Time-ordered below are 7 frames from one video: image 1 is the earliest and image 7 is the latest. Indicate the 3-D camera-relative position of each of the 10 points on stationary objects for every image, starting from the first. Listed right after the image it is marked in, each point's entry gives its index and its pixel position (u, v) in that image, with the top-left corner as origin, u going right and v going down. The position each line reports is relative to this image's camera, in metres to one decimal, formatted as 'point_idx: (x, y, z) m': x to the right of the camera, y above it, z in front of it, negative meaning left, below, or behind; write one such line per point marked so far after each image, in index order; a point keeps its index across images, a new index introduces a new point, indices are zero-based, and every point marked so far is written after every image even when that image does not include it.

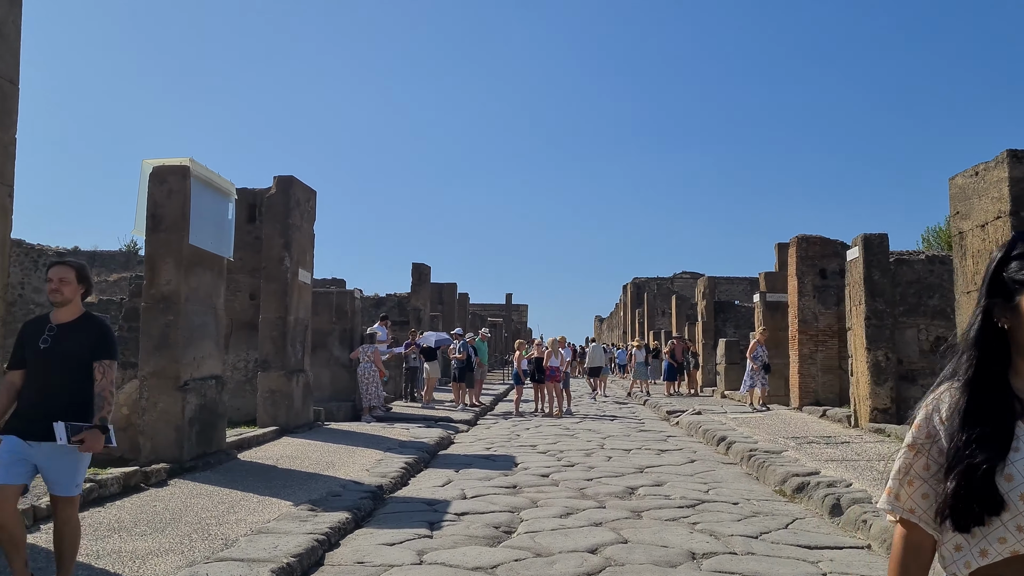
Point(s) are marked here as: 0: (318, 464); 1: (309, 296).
0: (-1.7, -1.6, +7.6) m
1: (-2.6, -0.1, +10.8) m
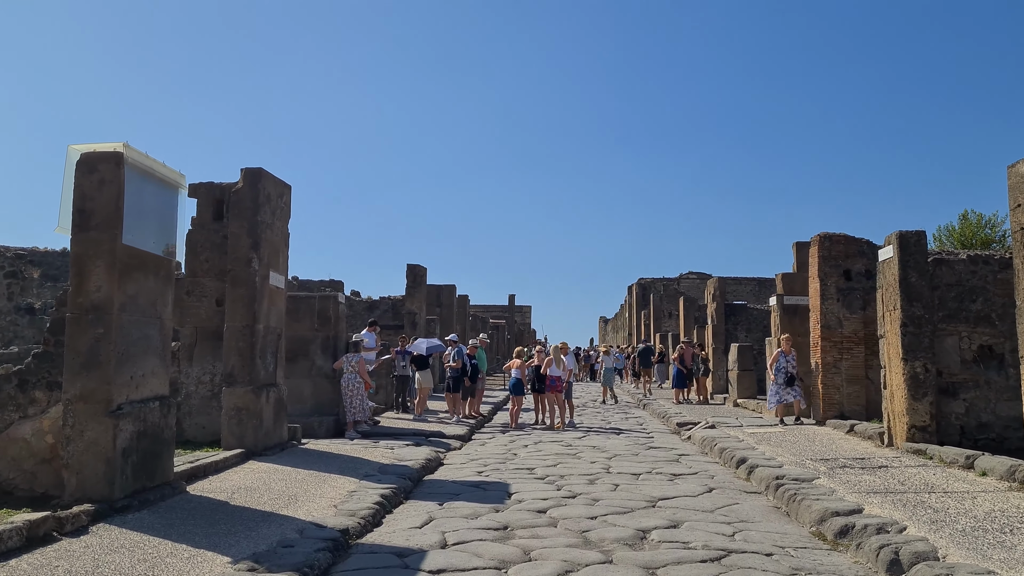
0: (-1.8, -1.7, +6.6) m
1: (-2.6, -0.2, +9.7) m
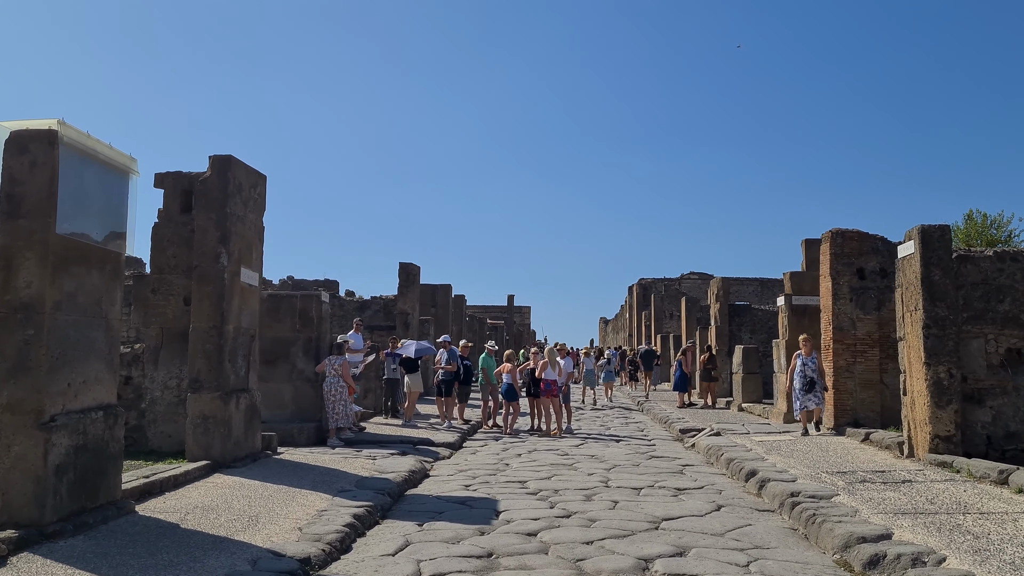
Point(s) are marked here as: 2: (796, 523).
0: (-1.9, -1.6, +5.9) m
1: (-2.7, -0.1, +9.0) m
2: (+2.1, -1.8, +6.4) m
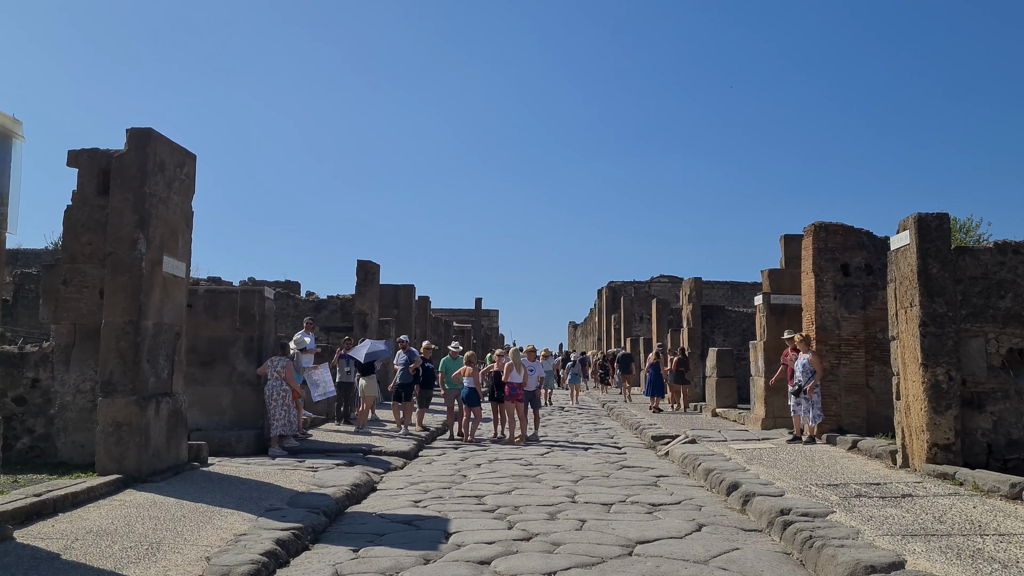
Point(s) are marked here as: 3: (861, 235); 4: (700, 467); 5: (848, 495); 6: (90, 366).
0: (-2.2, -1.5, +4.9) m
1: (-3.1, 0.0, +8.0) m
2: (+1.8, -1.7, +5.6) m
3: (+4.5, +0.7, +11.0) m
4: (+1.9, -1.9, +8.8) m
5: (+2.7, -1.7, +6.9) m
6: (-3.9, -0.7, +7.8) m
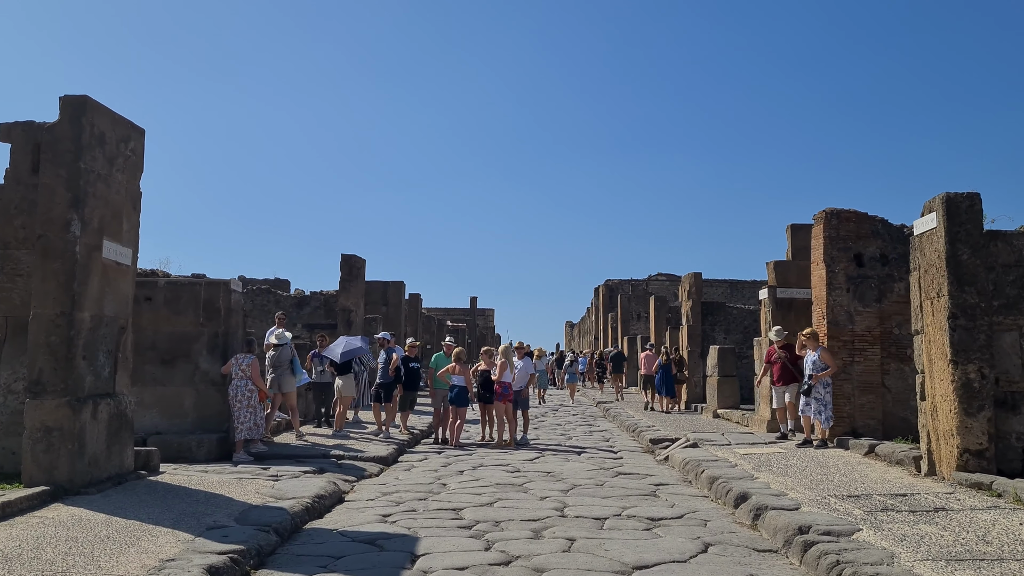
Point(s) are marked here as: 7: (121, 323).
0: (-2.3, -1.4, +4.1) m
1: (-3.3, 0.0, +7.2) m
2: (+1.7, -1.6, +4.8) m
3: (+4.4, +0.8, +10.2) m
4: (+1.8, -1.8, +8.0) m
5: (+2.6, -1.6, +6.1) m
6: (-4.0, -0.6, +7.0) m
7: (-3.3, -0.3, +7.2) m
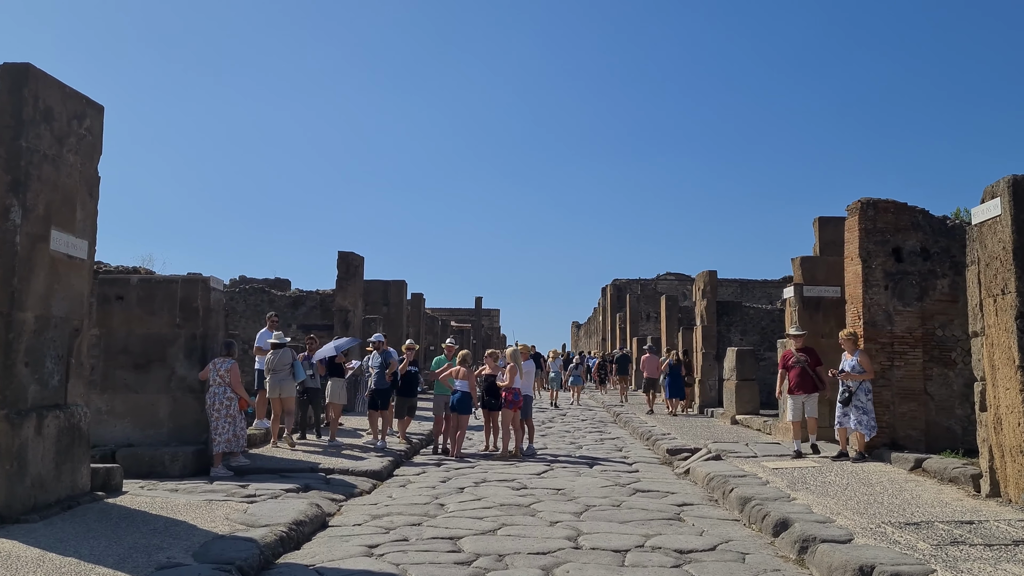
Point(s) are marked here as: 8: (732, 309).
0: (-2.3, -1.4, +3.3) m
1: (-3.2, +0.1, +6.4) m
2: (+1.7, -1.6, +3.9) m
3: (+4.4, +0.8, +9.3) m
4: (+1.9, -1.7, +7.1) m
5: (+2.6, -1.5, +5.2) m
6: (-4.0, -0.6, +6.1) m
7: (-3.2, -0.3, +6.3) m
8: (+5.1, -0.5, +19.7) m
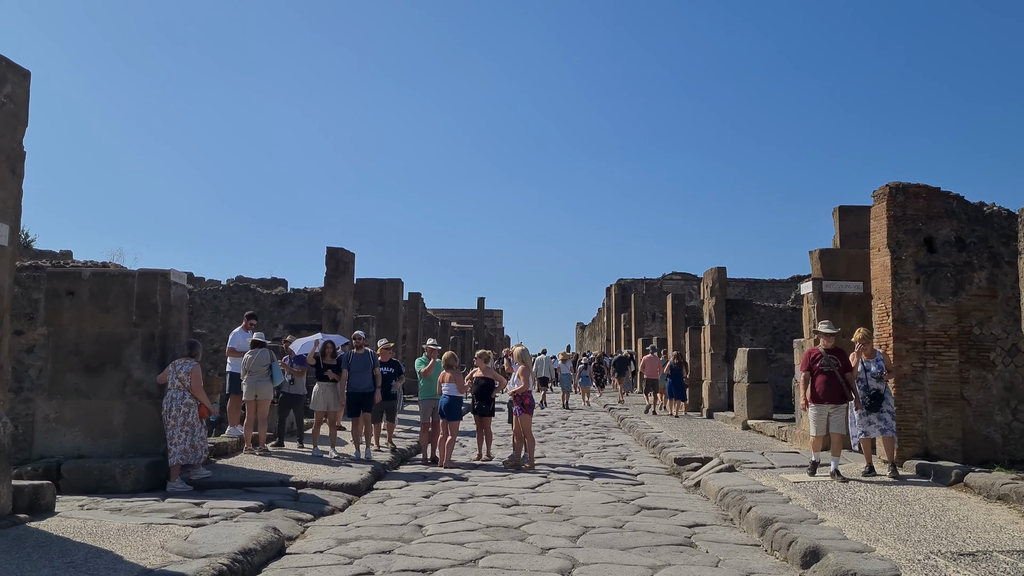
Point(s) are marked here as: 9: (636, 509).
0: (-2.4, -1.3, +2.4) m
1: (-3.3, +0.1, +5.6) m
2: (+1.6, -1.5, +3.0) m
3: (+4.3, +0.9, +8.4) m
4: (+1.8, -1.7, +6.3) m
5: (+2.5, -1.5, +4.3) m
6: (-4.1, -0.5, +5.3) m
7: (-3.3, -0.2, +5.5) m
8: (+5.0, -0.5, +18.8) m
9: (+1.0, -1.8, +7.0) m
